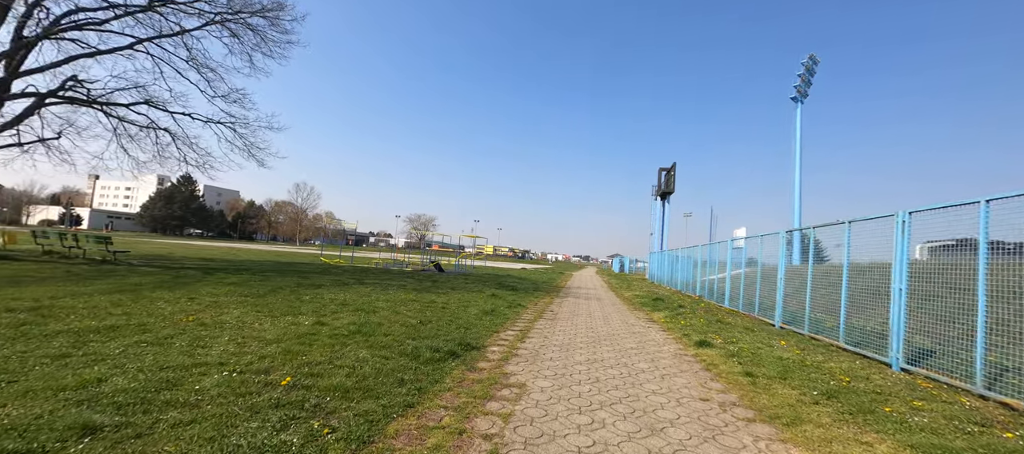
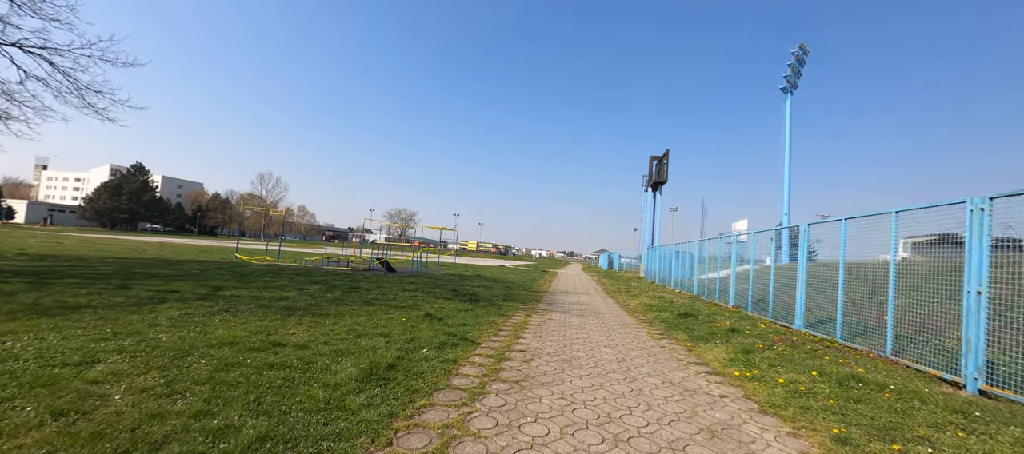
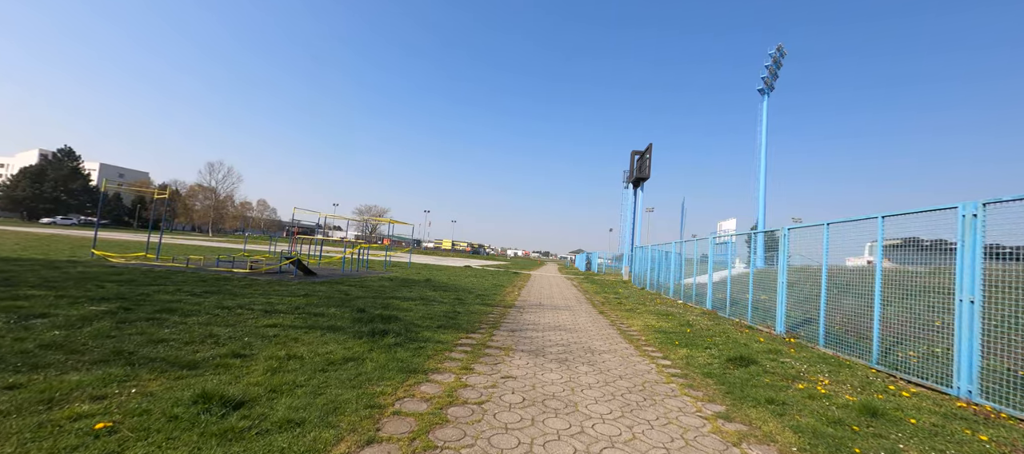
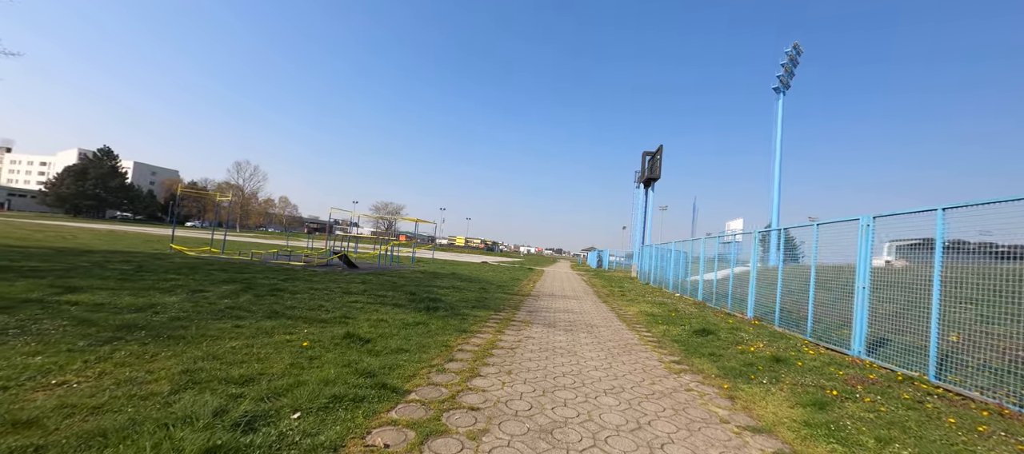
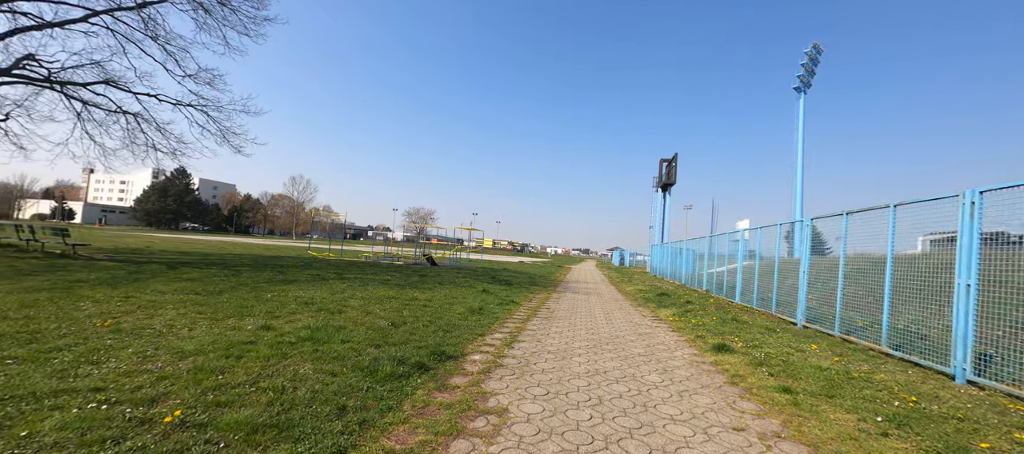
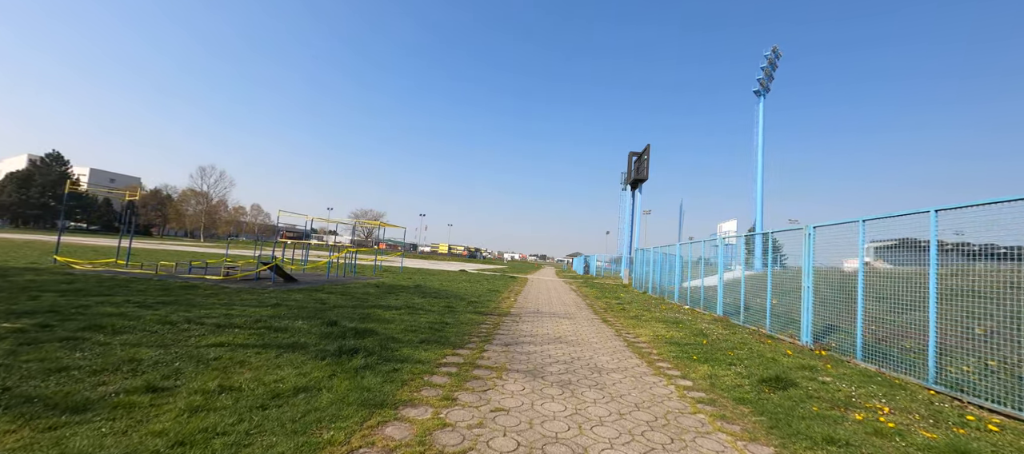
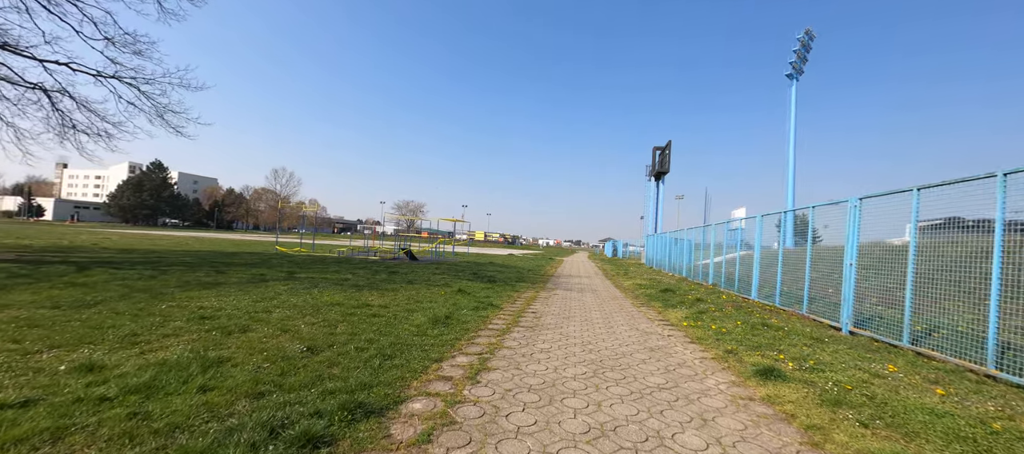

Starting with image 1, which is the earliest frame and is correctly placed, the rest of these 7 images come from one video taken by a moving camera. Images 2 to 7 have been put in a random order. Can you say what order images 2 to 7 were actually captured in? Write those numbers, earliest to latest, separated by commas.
5, 7, 2, 4, 3, 6
